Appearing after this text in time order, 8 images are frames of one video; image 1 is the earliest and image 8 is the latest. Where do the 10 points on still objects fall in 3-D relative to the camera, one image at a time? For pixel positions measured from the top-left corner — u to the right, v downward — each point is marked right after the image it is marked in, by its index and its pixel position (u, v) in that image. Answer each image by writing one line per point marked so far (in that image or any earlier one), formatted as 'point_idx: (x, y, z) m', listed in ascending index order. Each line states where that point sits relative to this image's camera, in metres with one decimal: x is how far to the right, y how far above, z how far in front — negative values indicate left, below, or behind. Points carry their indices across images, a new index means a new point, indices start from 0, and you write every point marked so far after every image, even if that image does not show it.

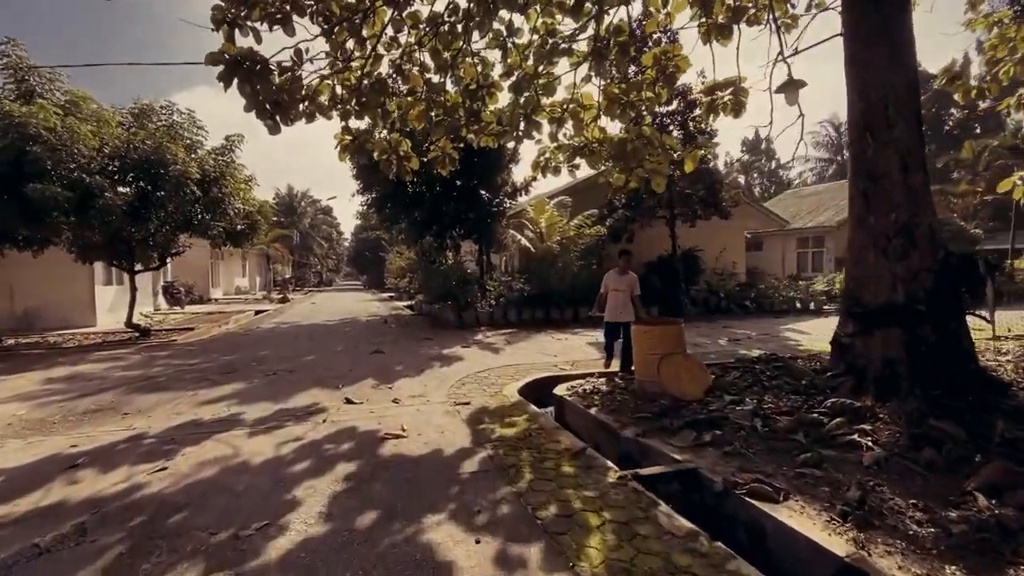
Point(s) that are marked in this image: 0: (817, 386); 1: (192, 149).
0: (+2.9, -0.9, +4.6) m
1: (-7.5, +3.3, +11.5) m
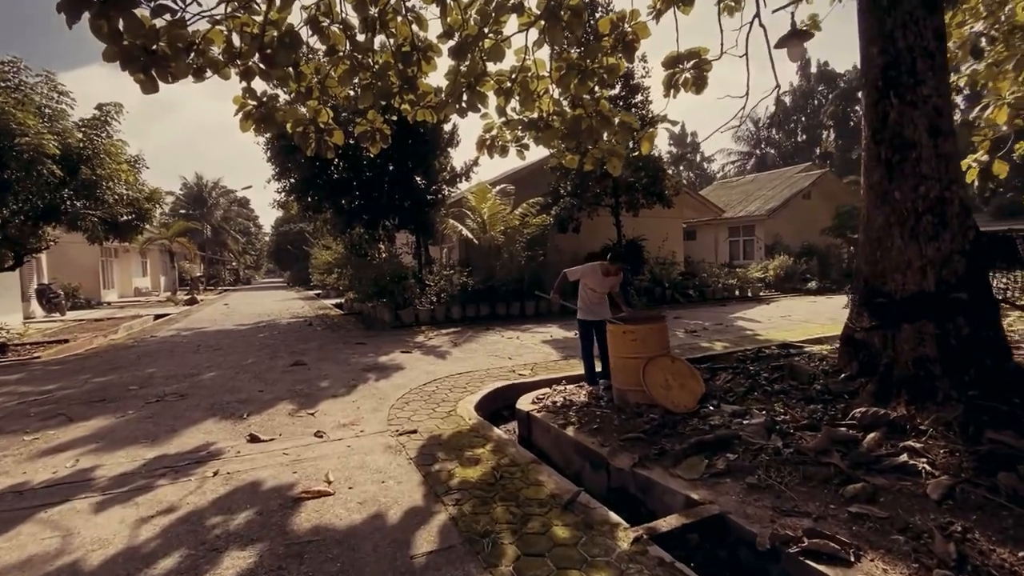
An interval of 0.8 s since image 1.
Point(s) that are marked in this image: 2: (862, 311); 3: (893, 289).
0: (+2.6, -0.8, +3.9) m
1: (-8.7, +3.2, +9.3) m
2: (+2.9, -0.2, +4.0) m
3: (+2.9, 0.0, +3.7) m
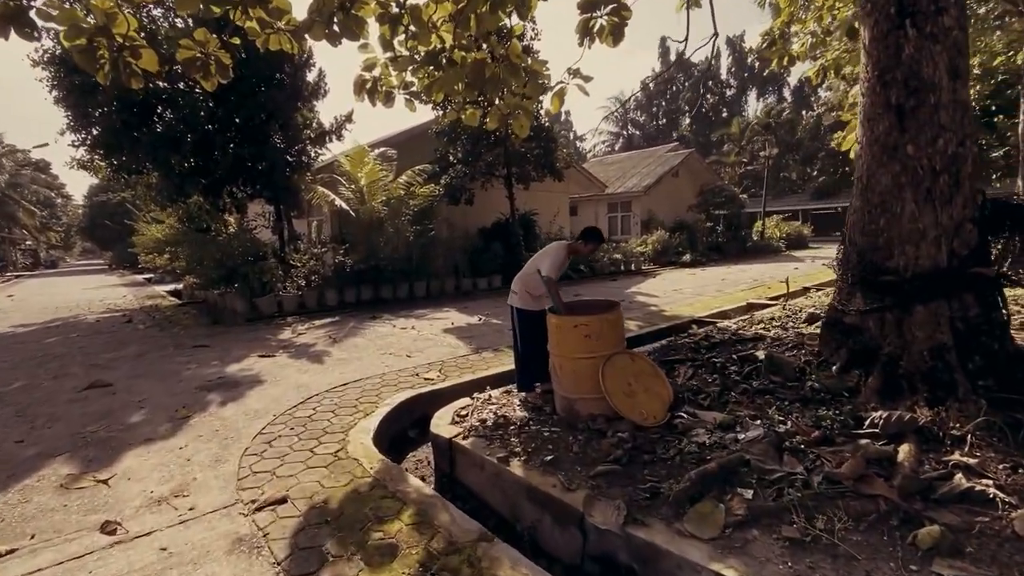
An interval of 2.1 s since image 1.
0: (+2.1, -0.7, +3.2) m
1: (-10.3, +3.2, +5.5) m
2: (+2.4, 0.0, +3.4) m
3: (+2.5, +0.2, +3.1) m
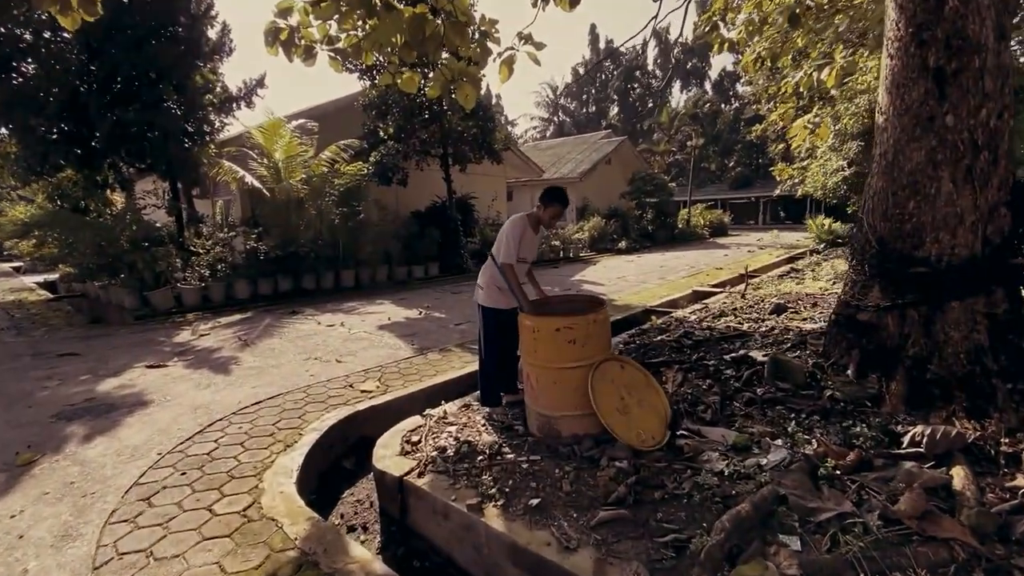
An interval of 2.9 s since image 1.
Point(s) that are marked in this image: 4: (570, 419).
0: (+1.9, -0.6, +2.8) m
1: (-10.6, +3.2, +3.1) m
2: (+2.2, 0.0, +2.9) m
3: (+2.3, +0.2, +2.7) m
4: (+0.4, -0.8, +3.0) m
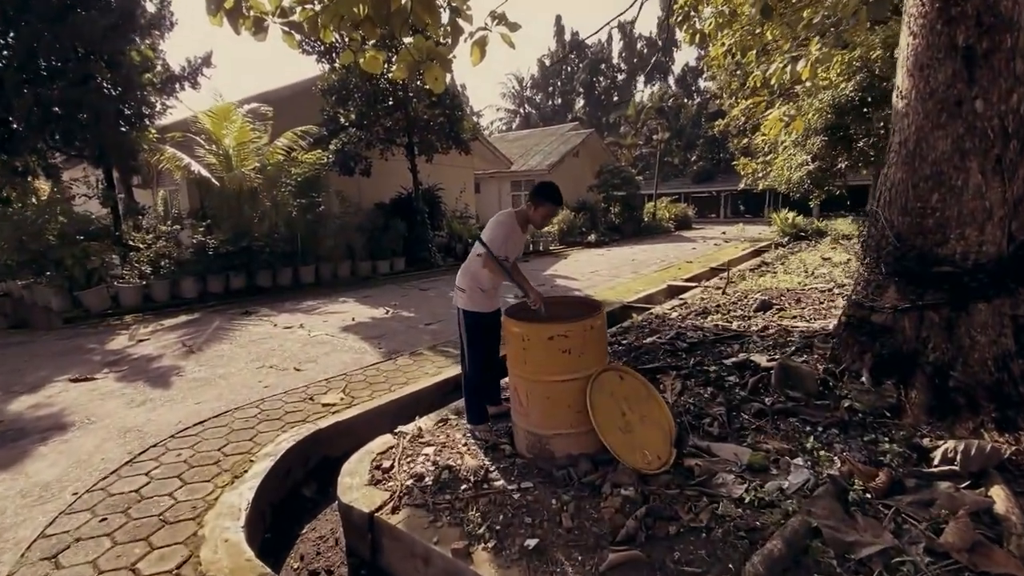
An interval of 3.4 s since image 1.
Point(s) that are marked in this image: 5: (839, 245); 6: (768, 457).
0: (+1.9, -0.7, +2.6) m
1: (-10.7, +3.1, +1.9) m
2: (+2.1, 0.0, +2.7) m
3: (+2.3, +0.2, +2.5) m
4: (+0.3, -0.8, +2.7) m
5: (+8.4, +1.1, +12.6) m
6: (+1.3, -0.8, +2.4) m
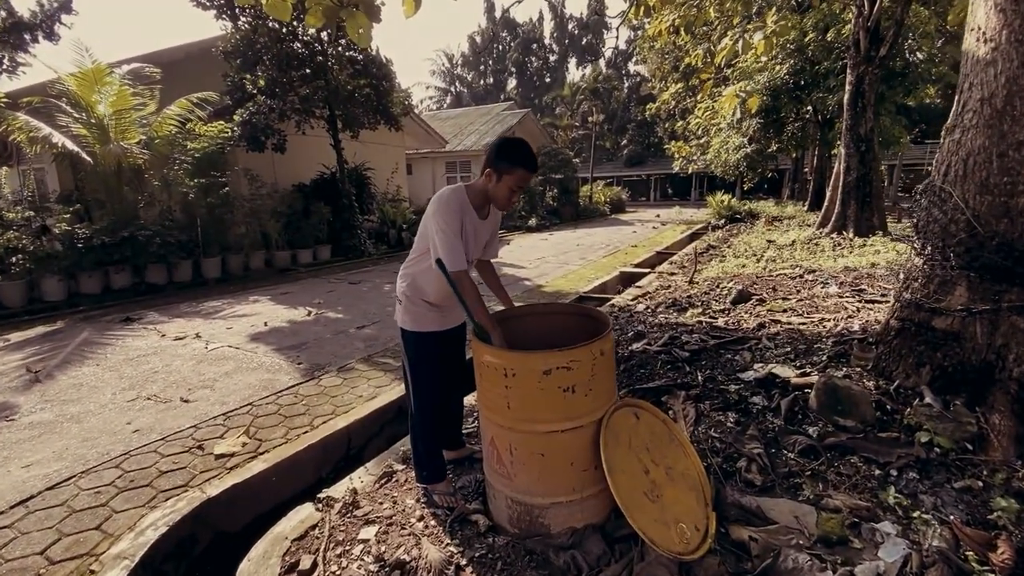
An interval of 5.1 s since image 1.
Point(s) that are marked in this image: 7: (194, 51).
0: (+1.8, -0.6, +2.0) m
1: (-10.7, +2.7, -0.4) m
2: (+2.0, 0.0, +2.2) m
3: (+2.2, +0.2, +1.9) m
4: (+0.2, -0.9, +1.9) m
5: (+6.8, +1.6, +12.7) m
6: (+1.2, -0.9, +1.8) m
7: (-6.7, +5.0, +10.3) m
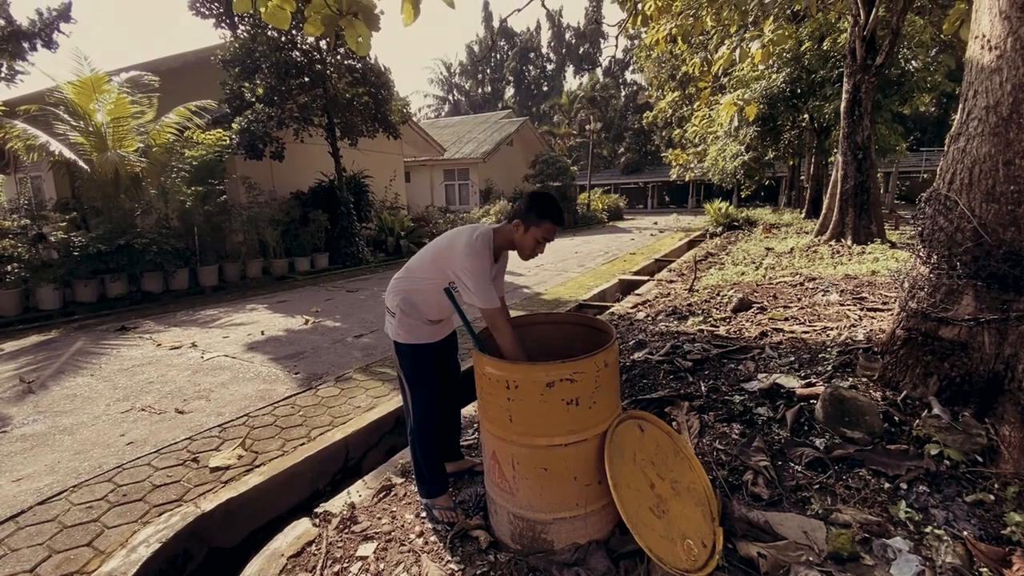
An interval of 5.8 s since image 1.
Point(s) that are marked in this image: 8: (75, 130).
0: (+1.8, -0.7, +2.0) m
1: (-10.7, +2.7, -0.5) m
2: (+2.0, 0.0, +2.1) m
3: (+2.2, +0.2, +1.9) m
4: (+0.2, -0.9, +1.9) m
5: (+6.8, +1.4, +12.8) m
6: (+1.2, -0.9, +1.8) m
7: (-6.7, +4.8, +10.3) m
8: (-6.7, +2.4, +7.5) m
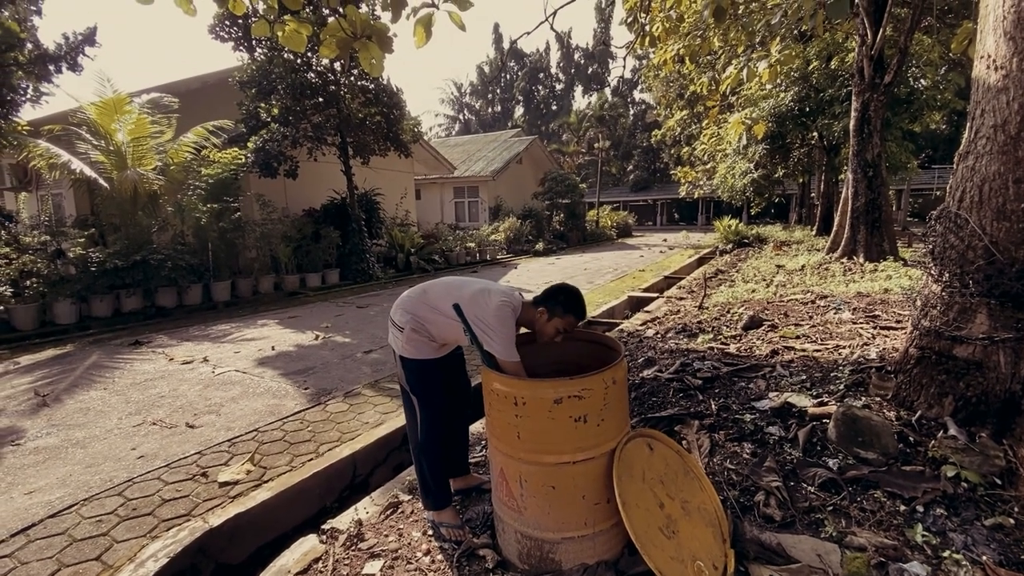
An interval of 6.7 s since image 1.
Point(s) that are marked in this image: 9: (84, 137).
0: (+1.8, -0.8, +1.9) m
1: (-10.7, +2.8, -0.2) m
2: (+2.0, -0.1, +2.1) m
3: (+2.2, +0.1, +1.9) m
4: (+0.2, -1.0, +1.8) m
5: (+7.0, +1.0, +12.7) m
6: (+1.3, -1.0, +1.7) m
7: (-6.5, +4.5, +10.6) m
8: (-6.5, +2.2, +7.7) m
9: (-6.9, +2.4, +7.9) m
